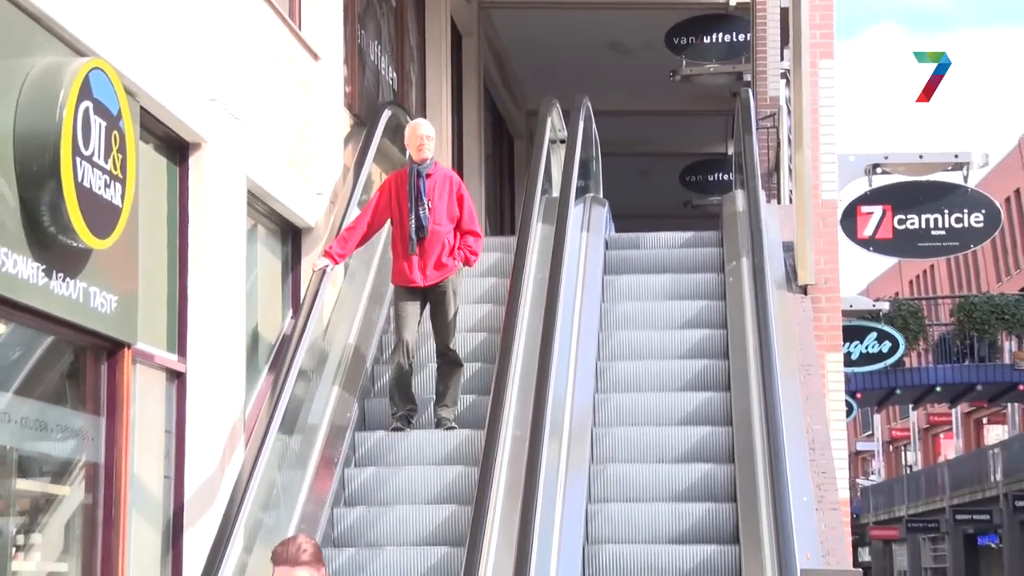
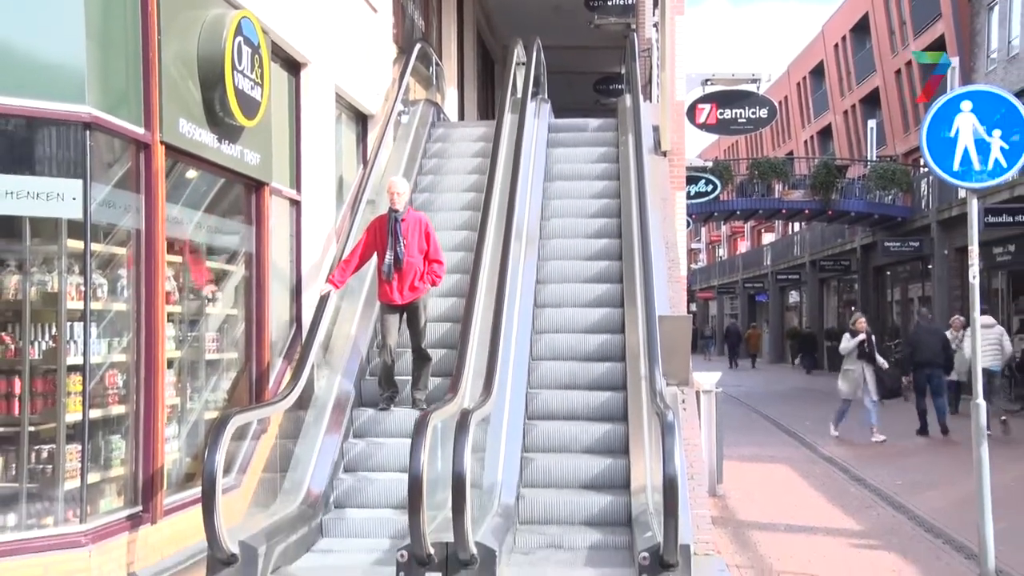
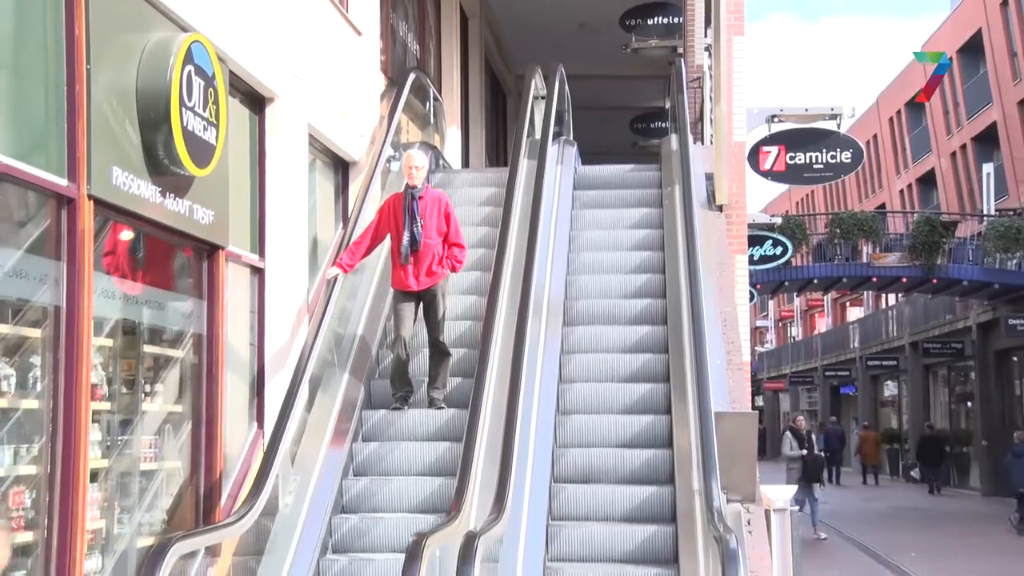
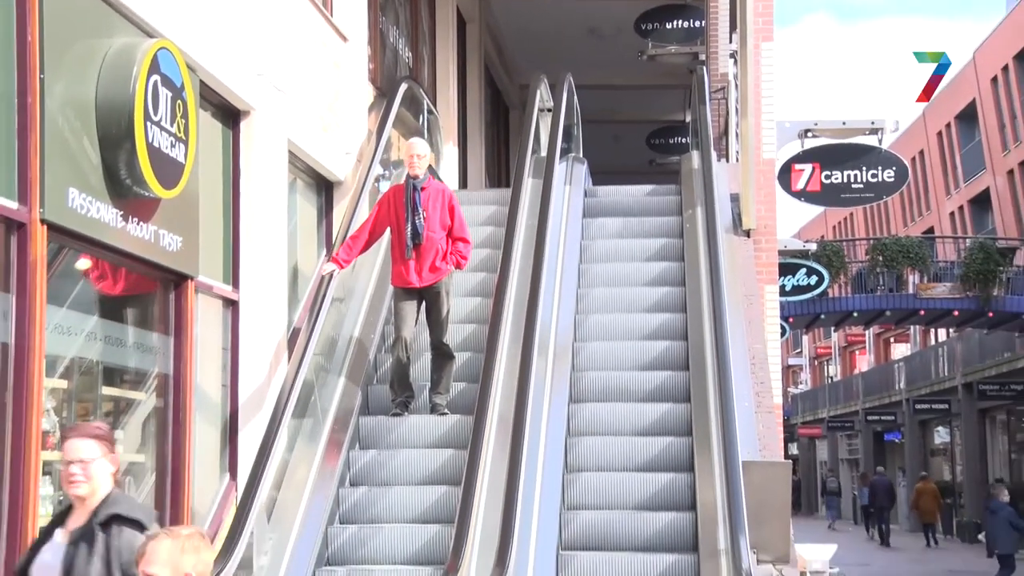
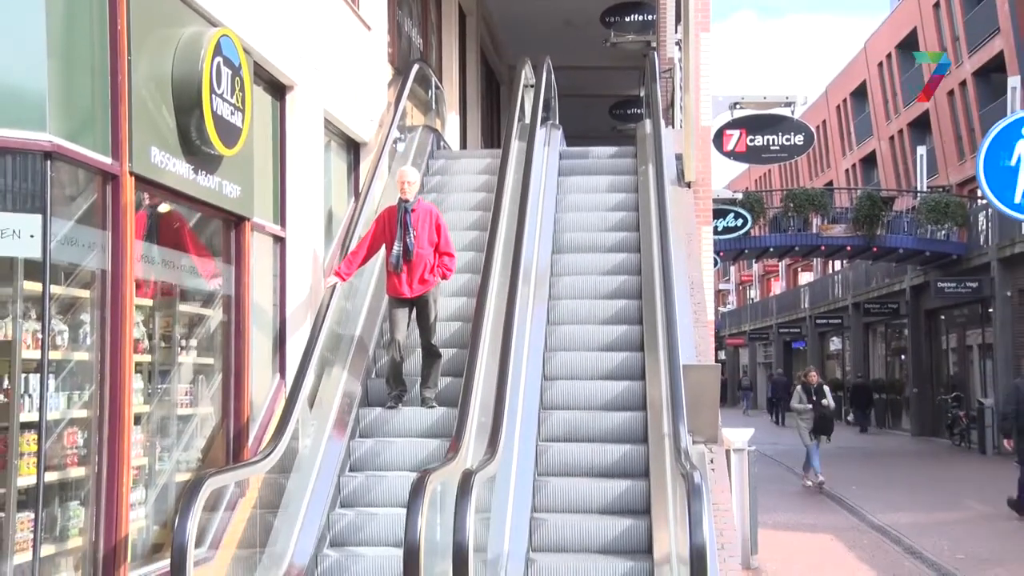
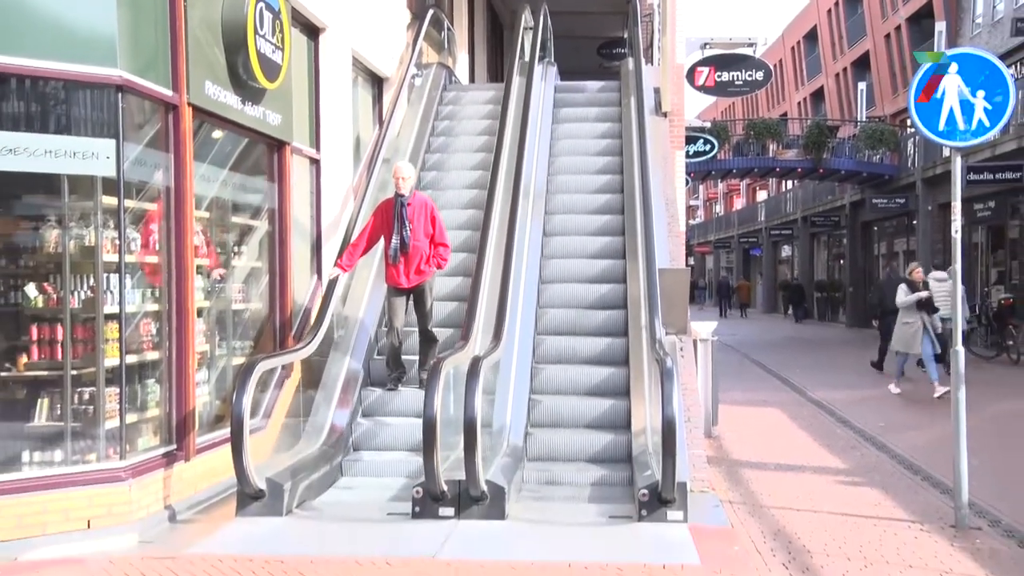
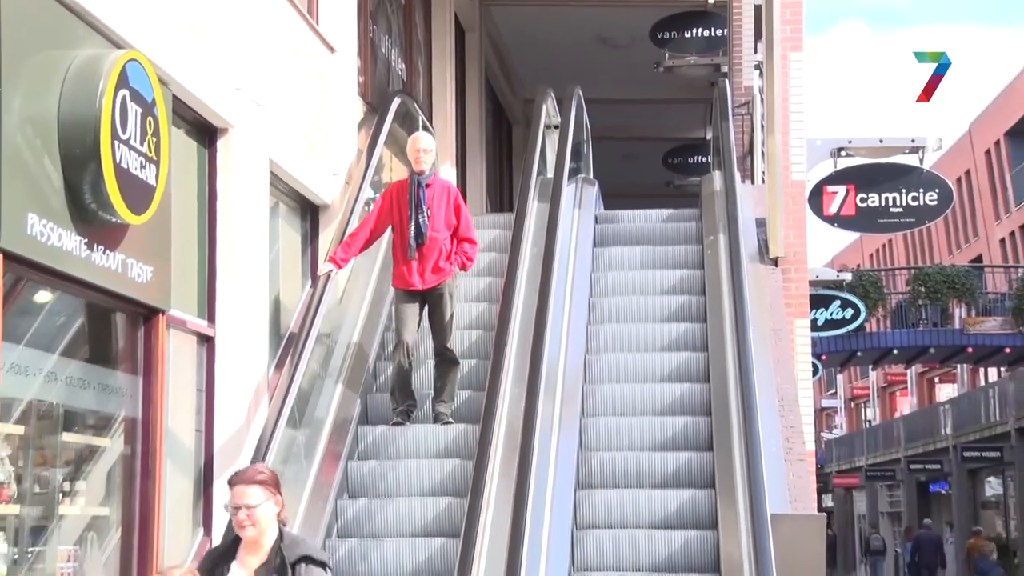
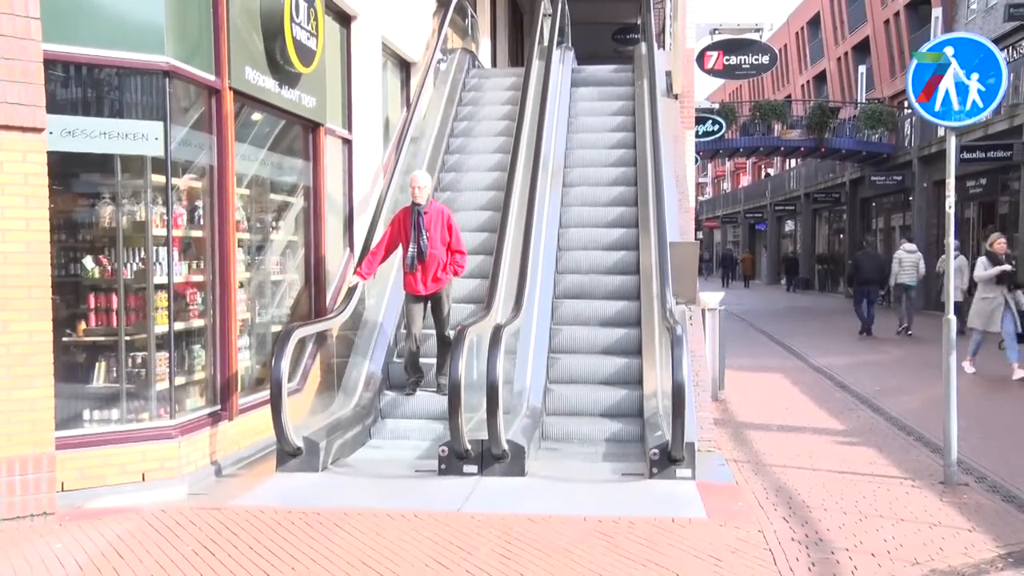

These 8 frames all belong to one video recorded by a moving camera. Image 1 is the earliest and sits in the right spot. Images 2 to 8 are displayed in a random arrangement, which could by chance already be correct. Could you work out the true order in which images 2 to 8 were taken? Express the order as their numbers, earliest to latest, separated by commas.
7, 4, 3, 5, 2, 6, 8
